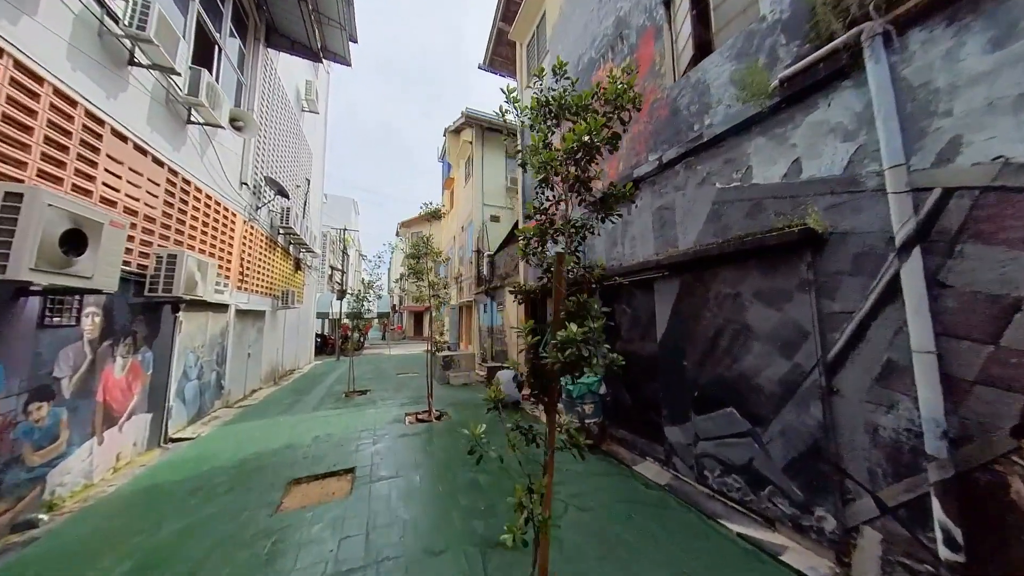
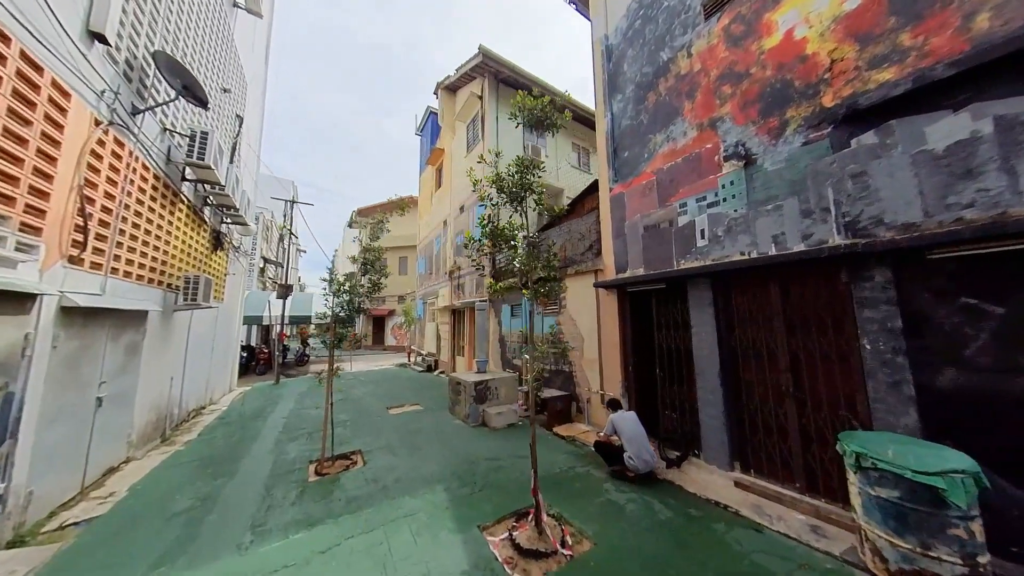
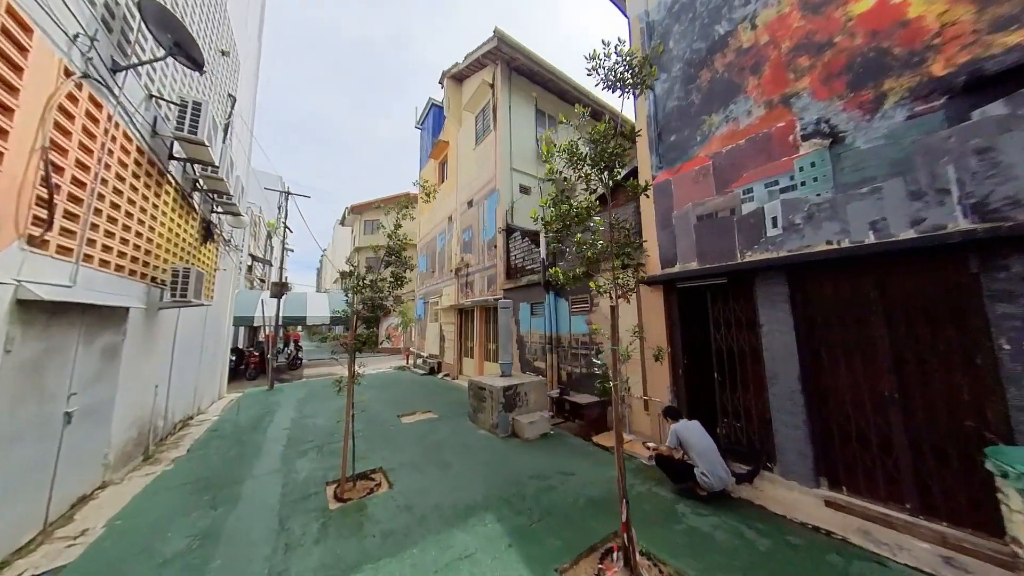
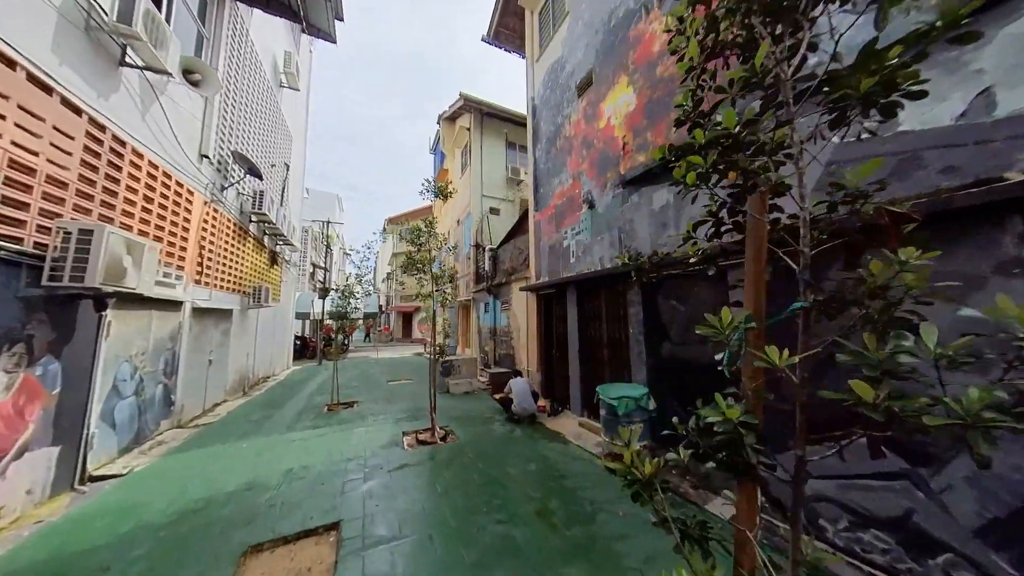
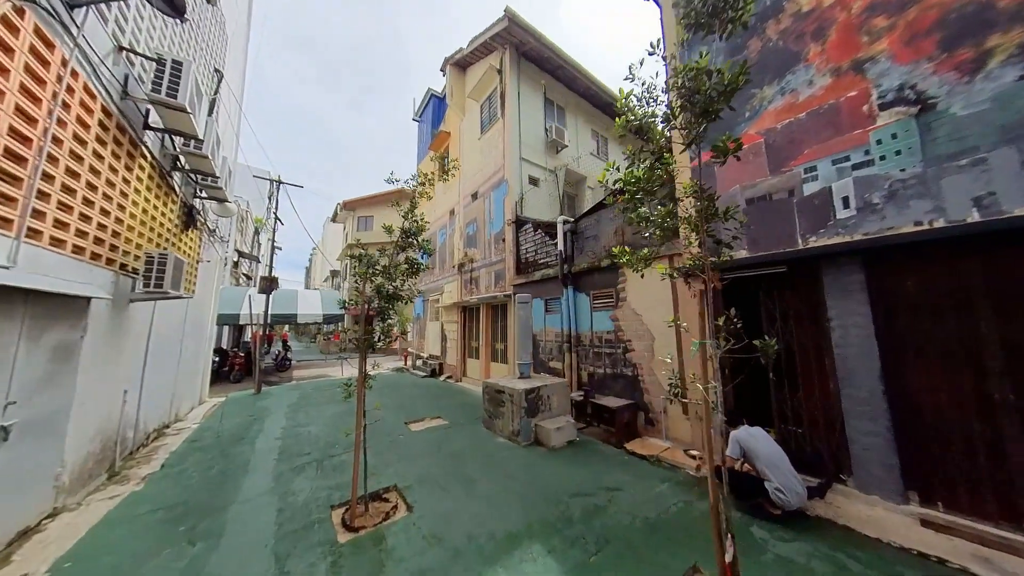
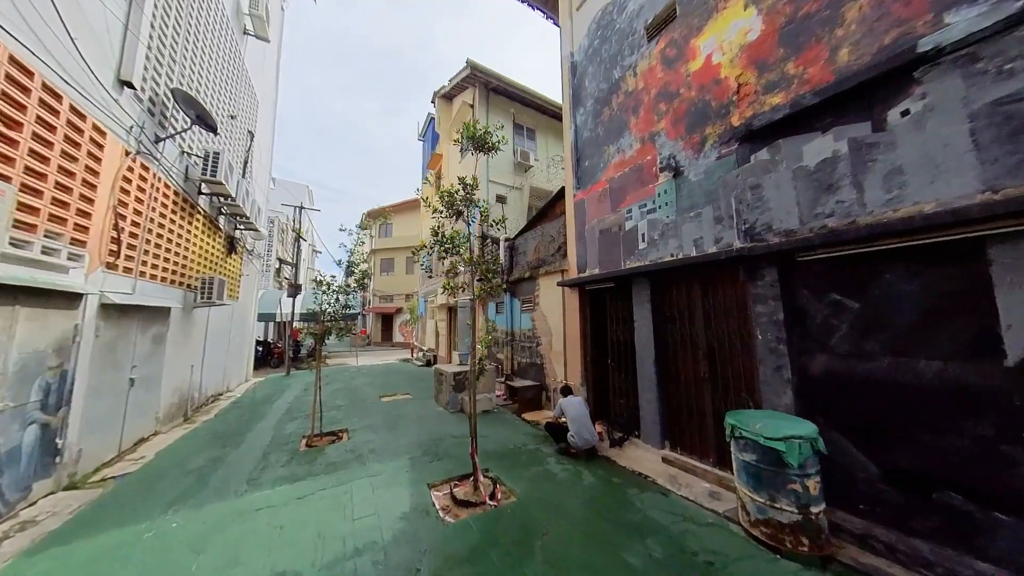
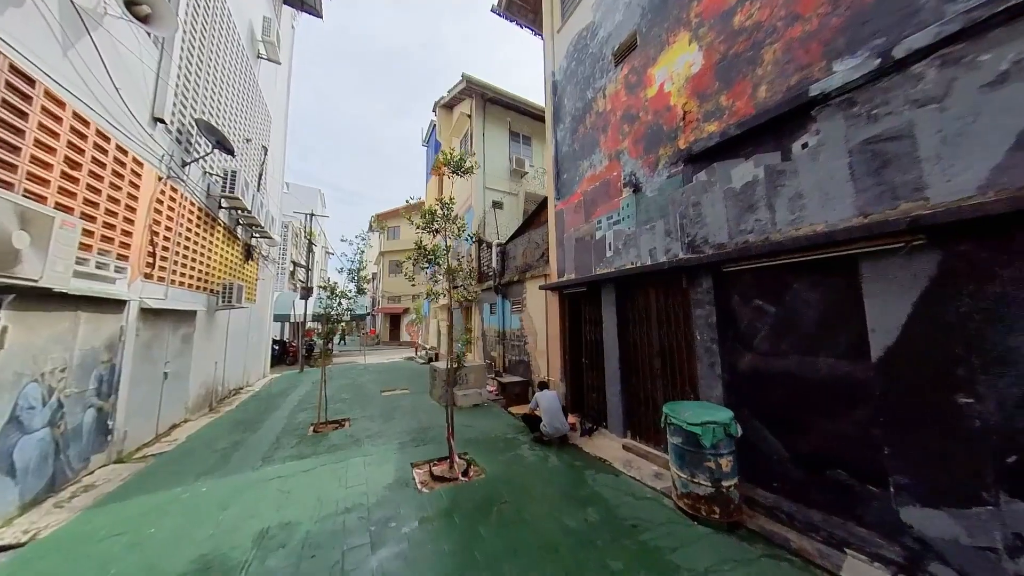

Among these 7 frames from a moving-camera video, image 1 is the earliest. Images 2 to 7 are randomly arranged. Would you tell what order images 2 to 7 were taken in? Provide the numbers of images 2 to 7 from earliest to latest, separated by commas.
4, 7, 6, 2, 3, 5
